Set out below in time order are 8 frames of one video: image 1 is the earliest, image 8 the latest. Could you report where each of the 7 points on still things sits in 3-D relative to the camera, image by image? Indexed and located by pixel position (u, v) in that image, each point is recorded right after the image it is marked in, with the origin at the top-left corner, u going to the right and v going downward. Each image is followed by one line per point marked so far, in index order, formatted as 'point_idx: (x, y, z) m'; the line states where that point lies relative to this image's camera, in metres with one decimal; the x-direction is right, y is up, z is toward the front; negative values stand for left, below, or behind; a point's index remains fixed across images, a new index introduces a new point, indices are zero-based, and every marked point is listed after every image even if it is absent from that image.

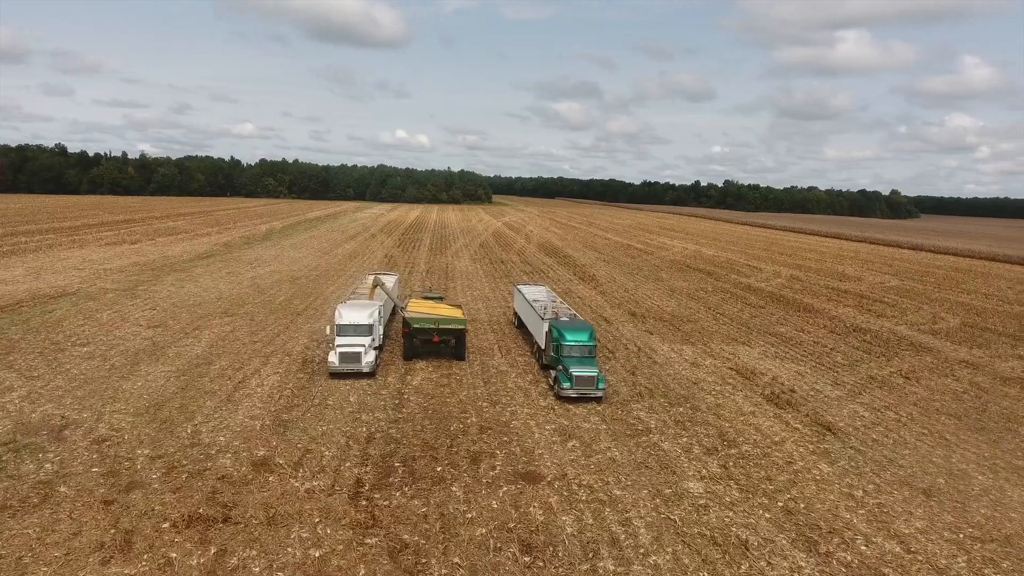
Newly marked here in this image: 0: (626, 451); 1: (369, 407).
0: (+2.6, -3.7, +14.5) m
1: (-3.6, -3.0, +16.4) m
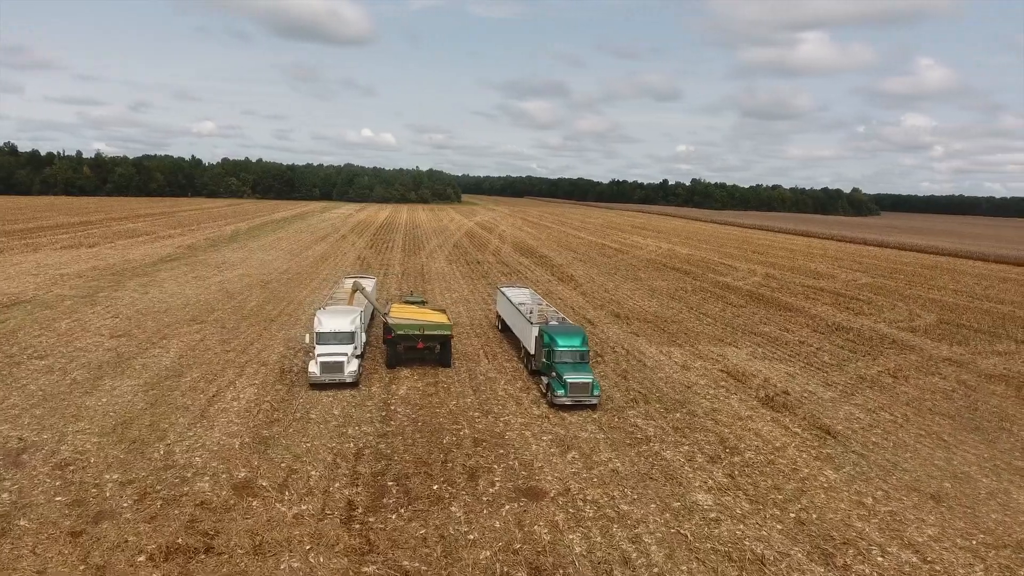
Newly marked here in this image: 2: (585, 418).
0: (+2.6, -3.8, +14.0) m
1: (-3.8, -3.2, +15.5) m
2: (+1.9, -3.3, +16.4) m
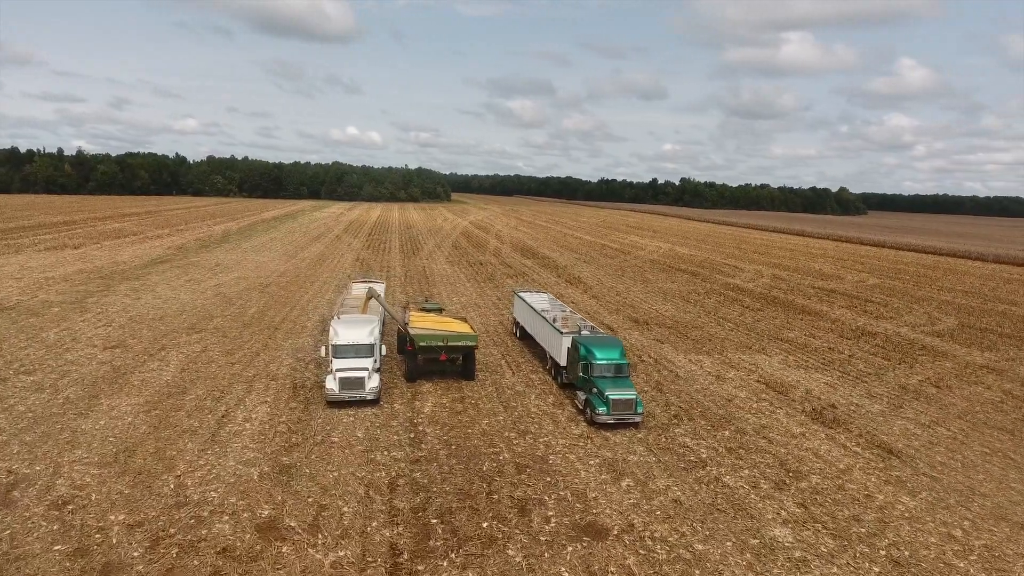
0: (+3.5, -4.0, +12.7) m
1: (-2.9, -3.4, +14.1) m
2: (+2.8, -3.5, +15.1) m
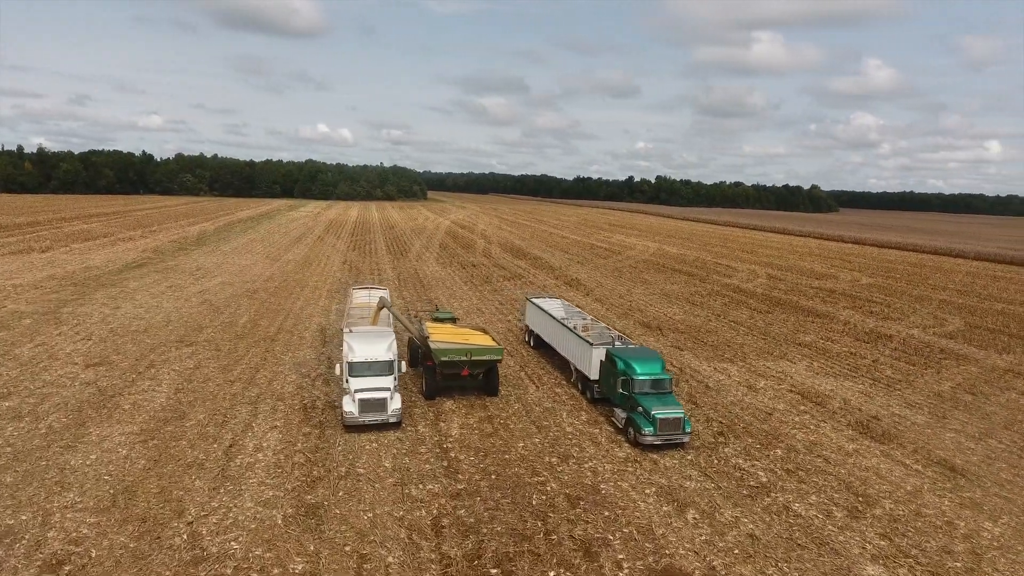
0: (+4.5, -4.2, +11.6) m
1: (-1.9, -3.7, +12.7) m
2: (+3.7, -3.8, +14.0) m
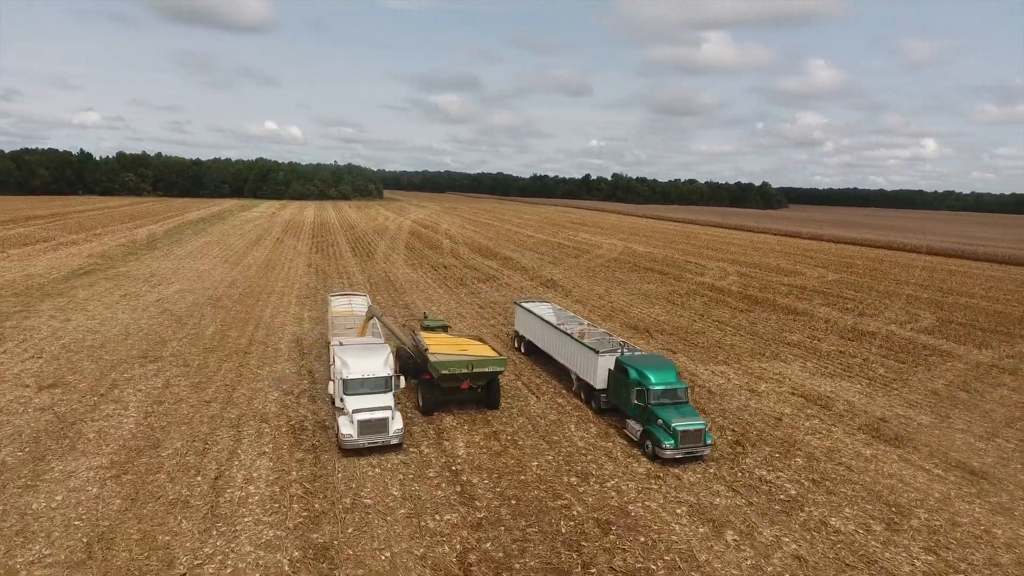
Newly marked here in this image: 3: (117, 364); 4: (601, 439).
0: (+5.0, -4.3, +11.0) m
1: (-1.5, -3.9, +11.6) m
2: (+4.0, -3.9, +13.2) m
3: (-11.4, -2.2, +18.4) m
4: (+2.1, -3.5, +14.9) m
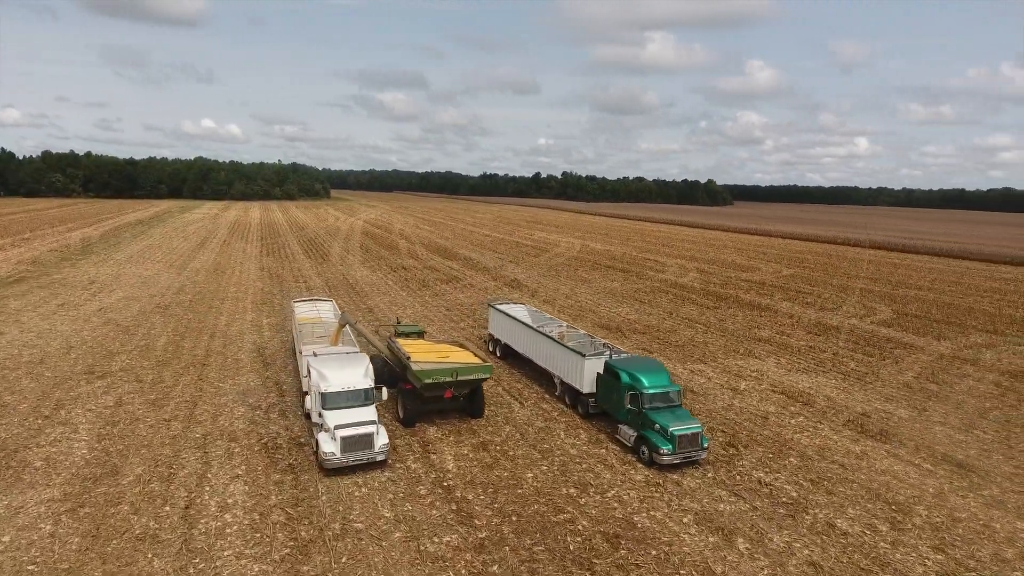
0: (+5.0, -4.3, +10.7) m
1: (-1.5, -4.0, +10.8) m
2: (+3.9, -3.9, +12.9) m
3: (-11.9, -2.4, +16.8) m
4: (+1.8, -3.5, +14.4) m
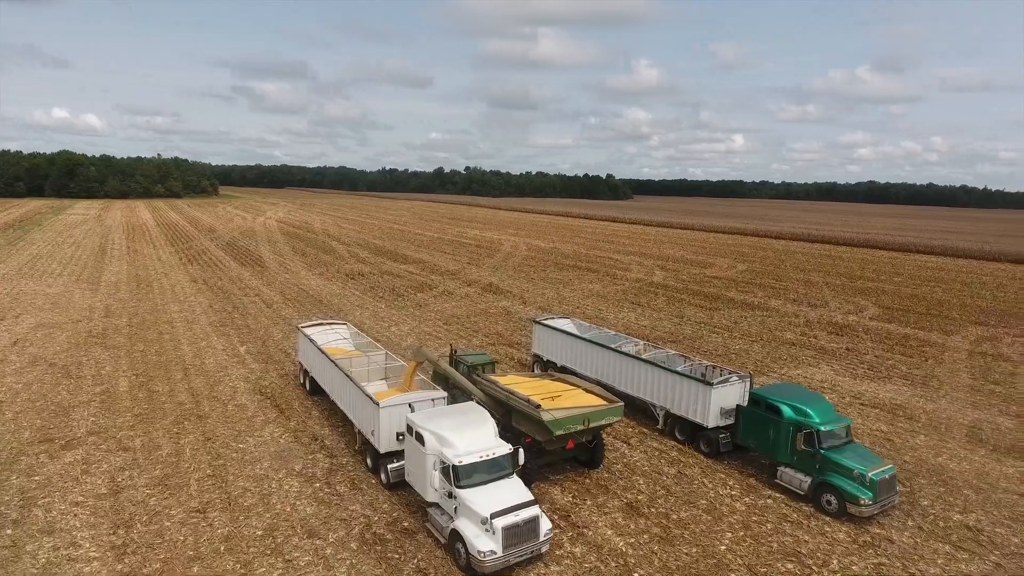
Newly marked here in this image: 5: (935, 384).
0: (+8.3, -4.6, +8.9) m
1: (+1.8, -4.4, +7.9) m
2: (+6.8, -4.1, +10.8) m
3: (-9.5, -3.2, +12.1) m
4: (+4.5, -3.9, +12.0) m
5: (+12.7, -2.9, +19.4) m
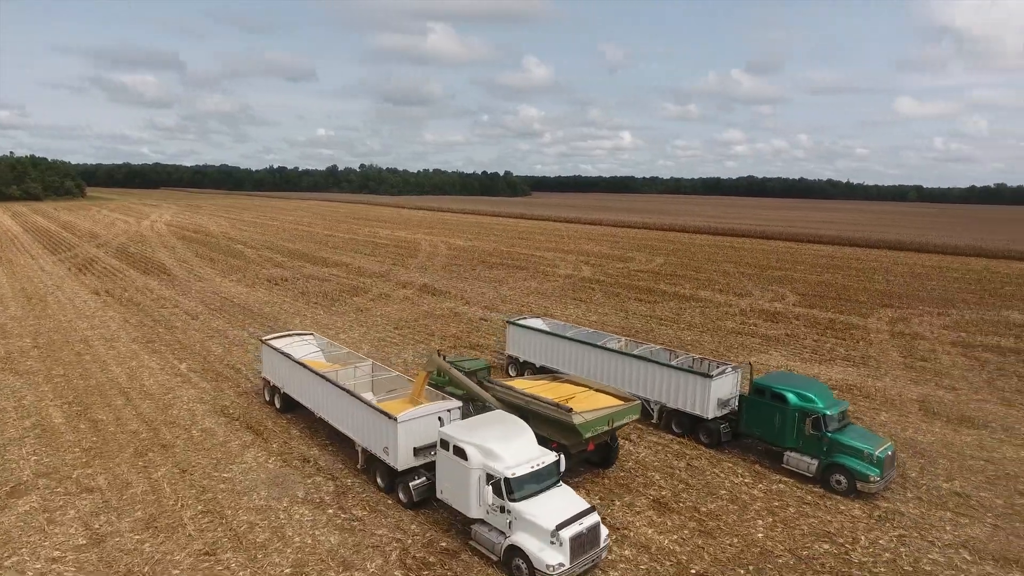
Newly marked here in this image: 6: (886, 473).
0: (+9.1, -4.3, +9.9) m
1: (+2.9, -4.4, +7.8) m
2: (+7.3, -3.9, +11.6) m
3: (-8.9, -3.6, +10.2) m
4: (+4.9, -3.7, +12.3) m
5: (+11.7, -2.5, +20.9) m
6: (+6.8, -3.4, +11.6) m
